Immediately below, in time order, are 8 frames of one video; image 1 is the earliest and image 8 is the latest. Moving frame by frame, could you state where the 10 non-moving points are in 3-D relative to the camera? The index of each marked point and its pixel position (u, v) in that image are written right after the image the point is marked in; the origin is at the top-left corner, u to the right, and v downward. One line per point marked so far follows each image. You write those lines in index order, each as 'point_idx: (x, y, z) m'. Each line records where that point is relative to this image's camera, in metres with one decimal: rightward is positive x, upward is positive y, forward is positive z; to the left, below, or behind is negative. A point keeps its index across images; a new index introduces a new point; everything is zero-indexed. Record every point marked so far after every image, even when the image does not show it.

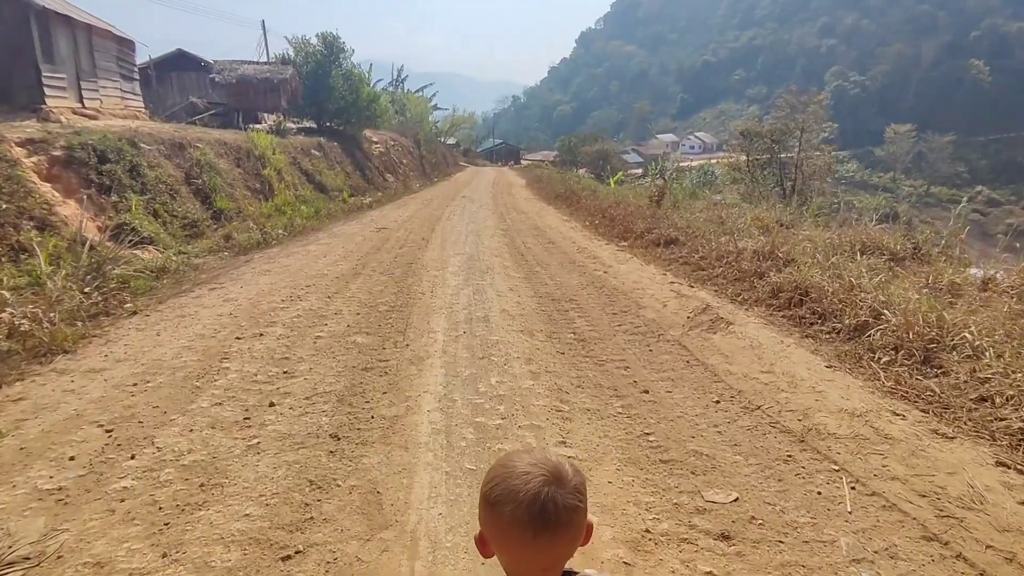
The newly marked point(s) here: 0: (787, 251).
0: (+3.1, +0.4, +6.6) m
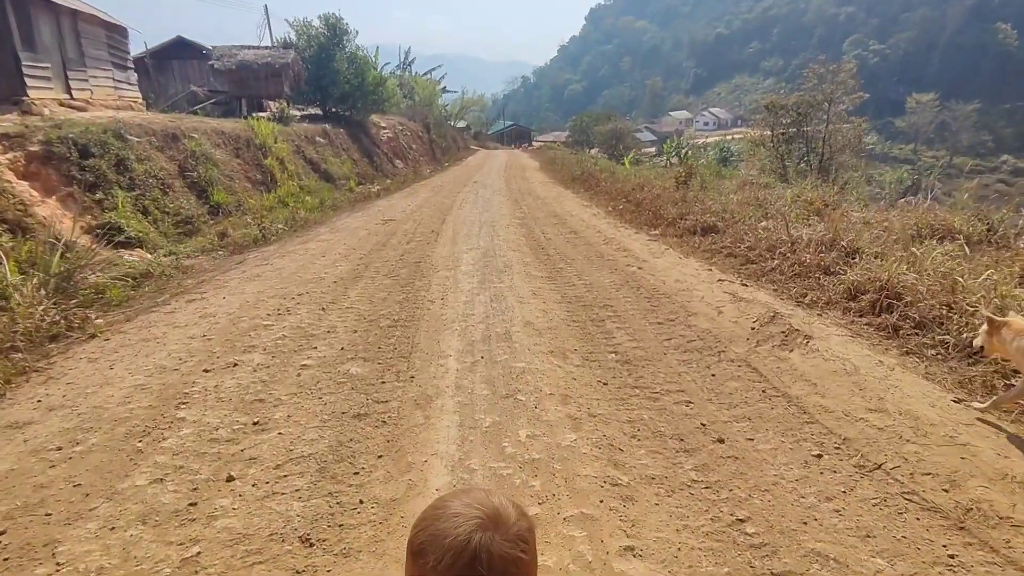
0: (+3.3, +0.5, +5.7) m
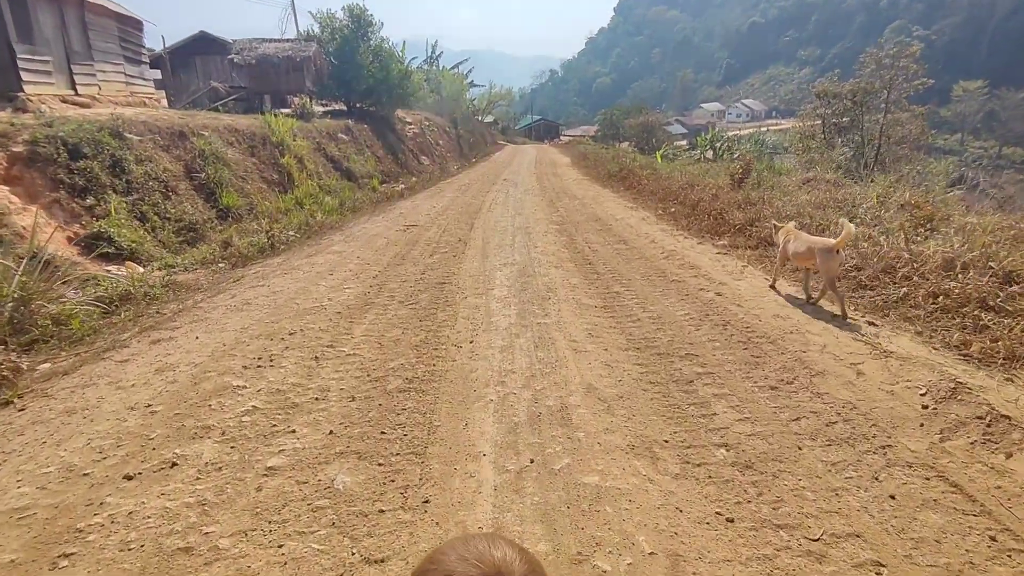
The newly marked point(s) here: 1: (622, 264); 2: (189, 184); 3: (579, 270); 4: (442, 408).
0: (+3.7, +0.2, +4.3) m
1: (+1.2, +0.3, +6.4) m
2: (-5.9, +1.9, +10.6) m
3: (+0.7, +0.2, +6.1) m
4: (-0.4, -0.6, +3.0) m
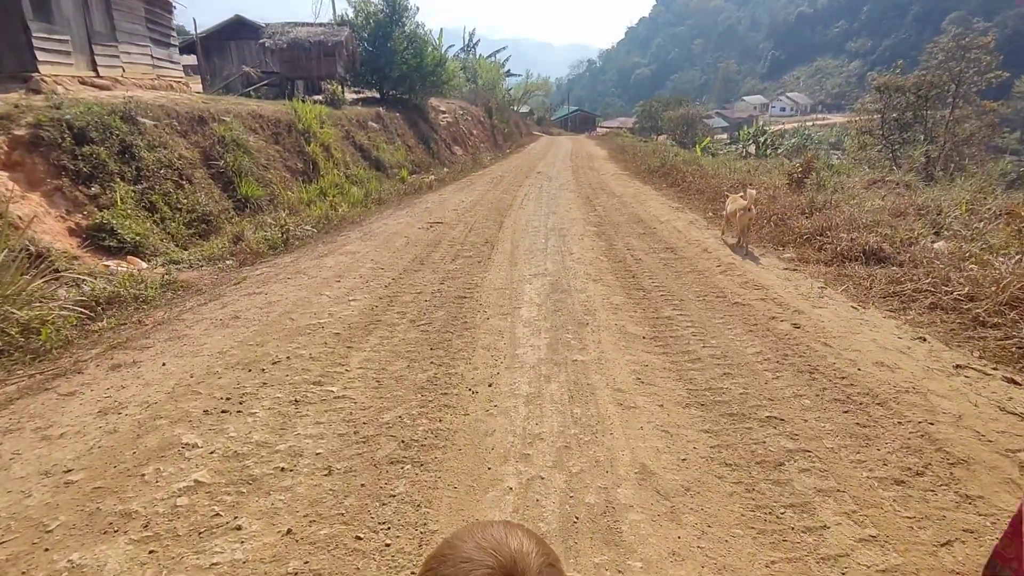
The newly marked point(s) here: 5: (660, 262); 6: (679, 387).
0: (+3.9, -0.1, +3.3) m
1: (+1.5, +0.1, +5.5) m
2: (-5.3, +2.0, +10.0) m
3: (+1.0, 0.0, +5.3) m
4: (-0.3, -0.8, +2.2) m
5: (+1.6, +0.3, +6.2) m
6: (+0.9, -0.5, +3.2) m
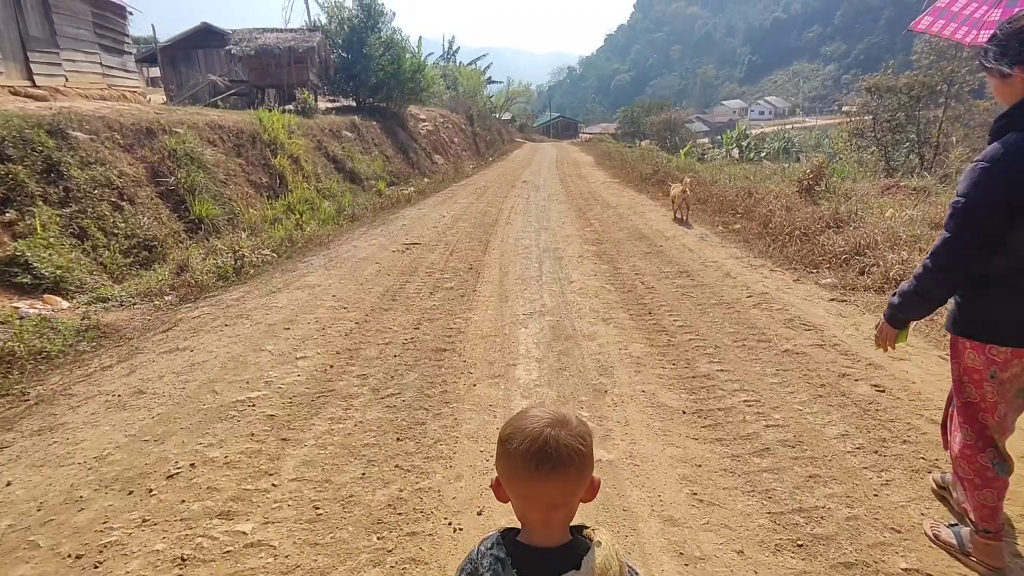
0: (+3.9, -0.3, +2.4) m
1: (+1.4, -0.2, +4.5) m
2: (-5.5, +1.5, +8.9) m
3: (+0.9, -0.3, +4.3) m
4: (-0.2, -1.1, +1.2) m
5: (+1.5, 0.0, +5.2) m
6: (+0.9, -0.8, +2.2) m
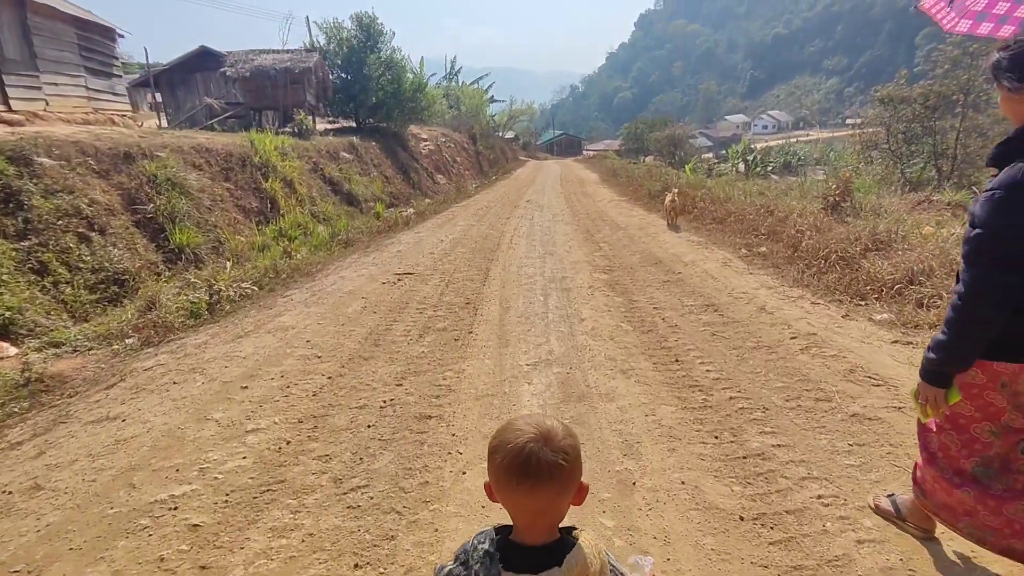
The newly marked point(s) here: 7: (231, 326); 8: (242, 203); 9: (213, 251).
0: (+3.8, -0.5, +1.6) m
1: (+1.5, -0.5, +3.8) m
2: (-5.5, +1.0, +8.3) m
3: (+0.9, -0.6, +3.5) m
4: (-0.2, -1.3, +0.4) m
5: (+1.5, -0.3, +4.5) m
6: (+0.9, -1.0, +1.4) m
7: (-2.6, -0.4, +5.4) m
8: (-5.2, +1.6, +11.1) m
9: (-4.7, +0.6, +9.0) m
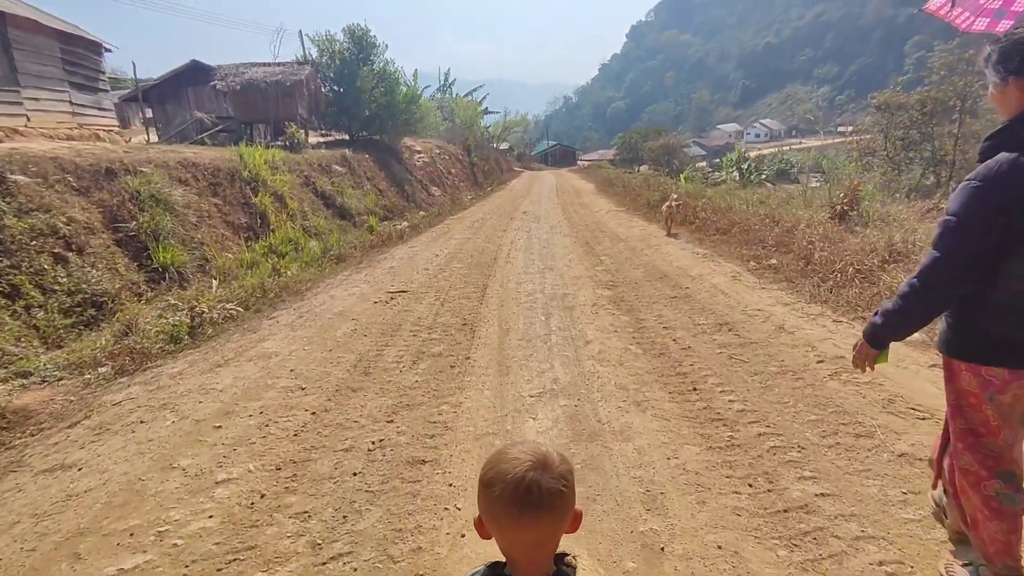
0: (+3.9, -0.5, +1.3) m
1: (+1.5, -0.6, +3.4) m
2: (-5.5, +0.7, +7.9) m
3: (+1.0, -0.7, +3.2) m
4: (-0.2, -1.4, +0.1) m
5: (+1.5, -0.5, +4.1) m
6: (+0.9, -1.1, +1.1) m
7: (-2.6, -0.6, +5.0) m
8: (-5.2, +1.3, +10.7) m
9: (-4.7, +0.3, +8.7) m
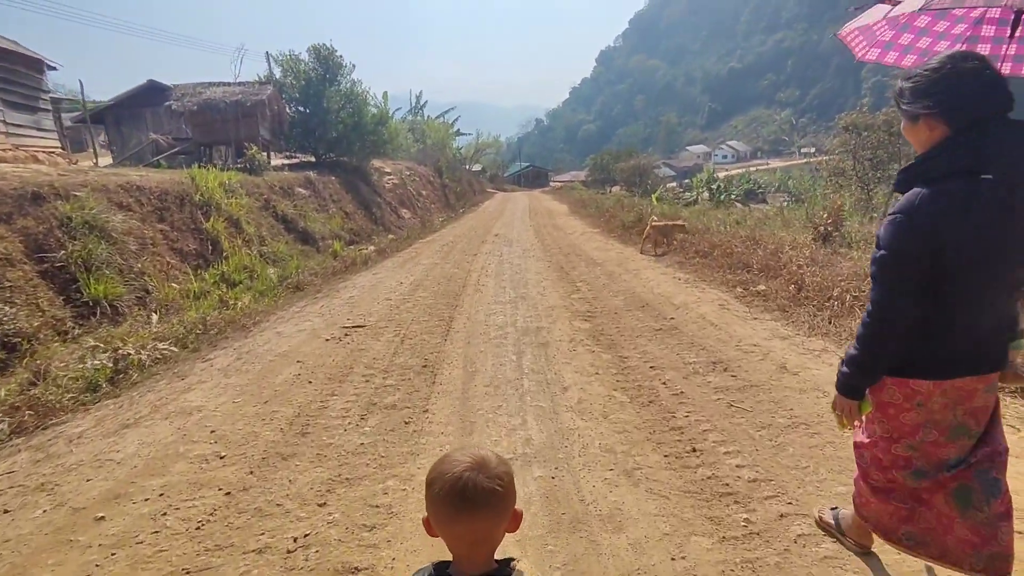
0: (+3.8, -0.6, +0.8) m
1: (+1.3, -0.8, +2.9) m
2: (-5.9, +0.2, +7.1) m
3: (+0.8, -0.9, +2.6) m
4: (-0.2, -1.5, -0.6) m
5: (+1.3, -0.7, +3.6) m
6: (+0.9, -1.3, +0.4) m
7: (-2.9, -0.9, +4.3) m
8: (-5.7, +0.7, +9.9) m
9: (-5.1, -0.2, +7.9) m
